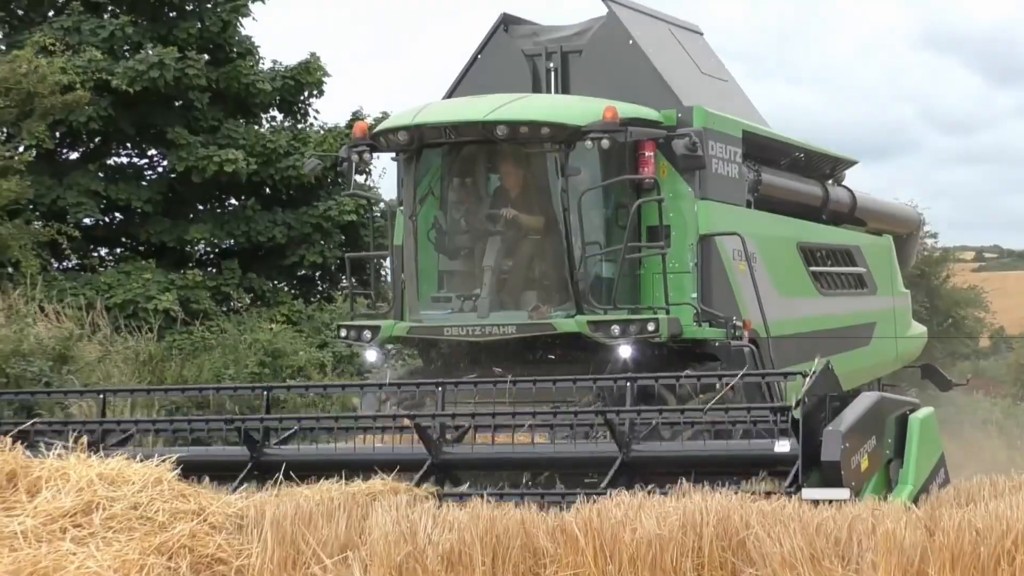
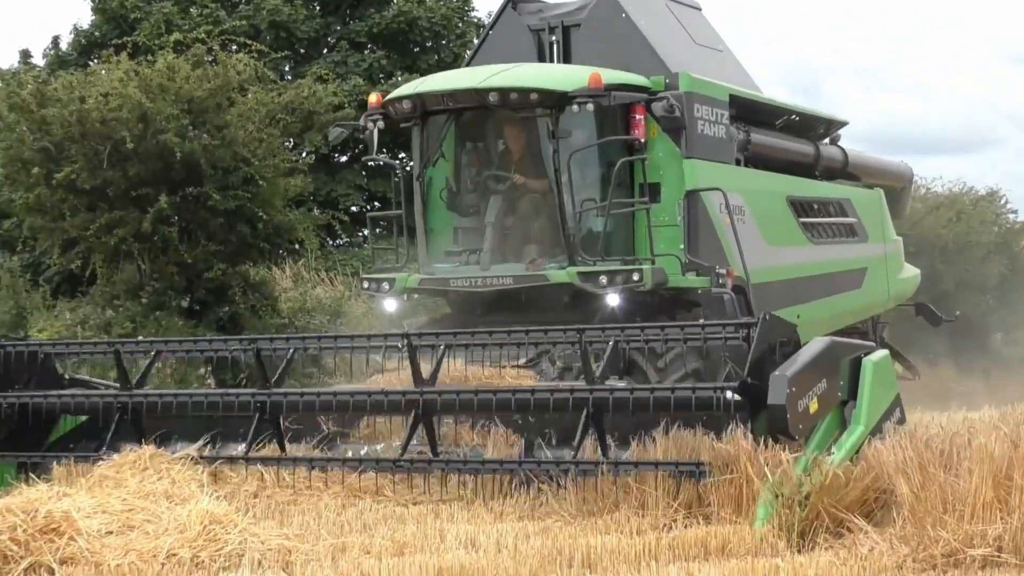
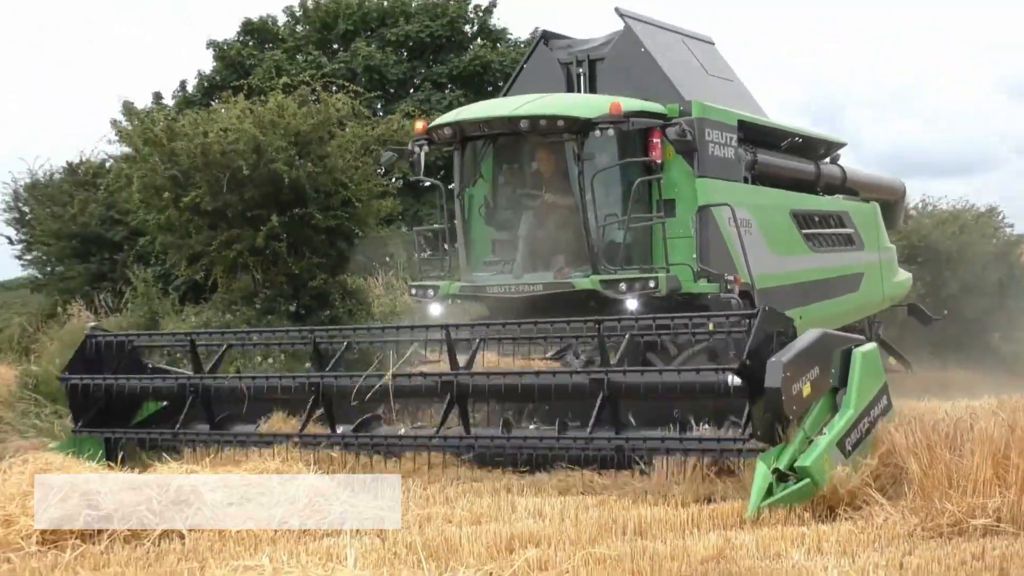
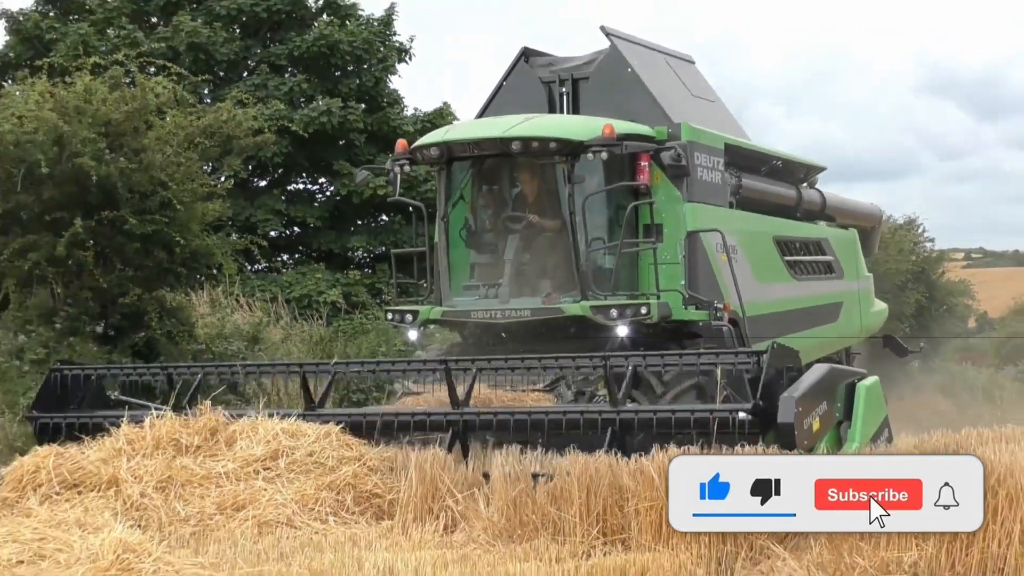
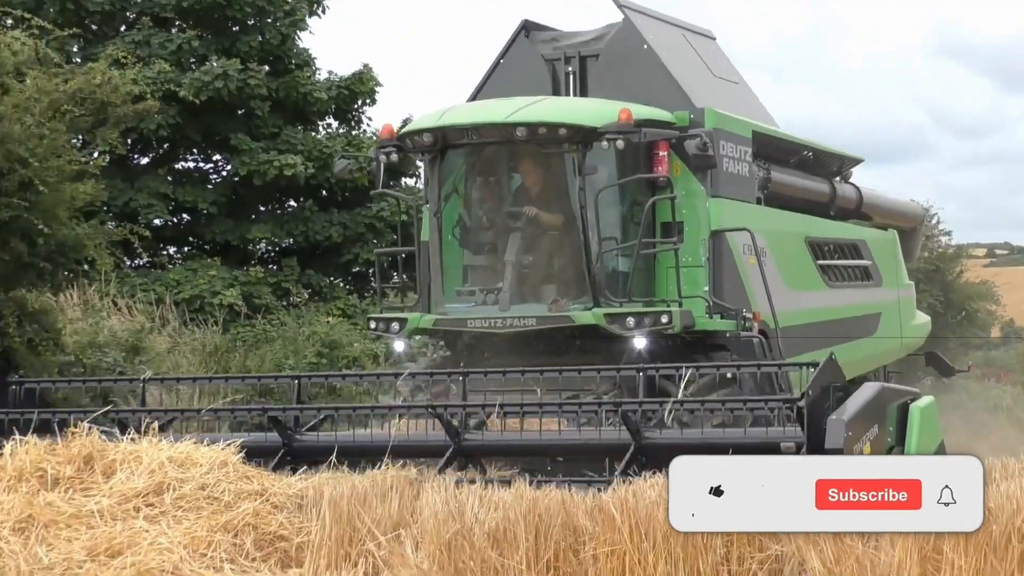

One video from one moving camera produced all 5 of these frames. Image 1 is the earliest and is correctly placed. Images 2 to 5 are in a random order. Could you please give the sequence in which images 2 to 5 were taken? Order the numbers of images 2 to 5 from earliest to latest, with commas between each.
5, 4, 2, 3
